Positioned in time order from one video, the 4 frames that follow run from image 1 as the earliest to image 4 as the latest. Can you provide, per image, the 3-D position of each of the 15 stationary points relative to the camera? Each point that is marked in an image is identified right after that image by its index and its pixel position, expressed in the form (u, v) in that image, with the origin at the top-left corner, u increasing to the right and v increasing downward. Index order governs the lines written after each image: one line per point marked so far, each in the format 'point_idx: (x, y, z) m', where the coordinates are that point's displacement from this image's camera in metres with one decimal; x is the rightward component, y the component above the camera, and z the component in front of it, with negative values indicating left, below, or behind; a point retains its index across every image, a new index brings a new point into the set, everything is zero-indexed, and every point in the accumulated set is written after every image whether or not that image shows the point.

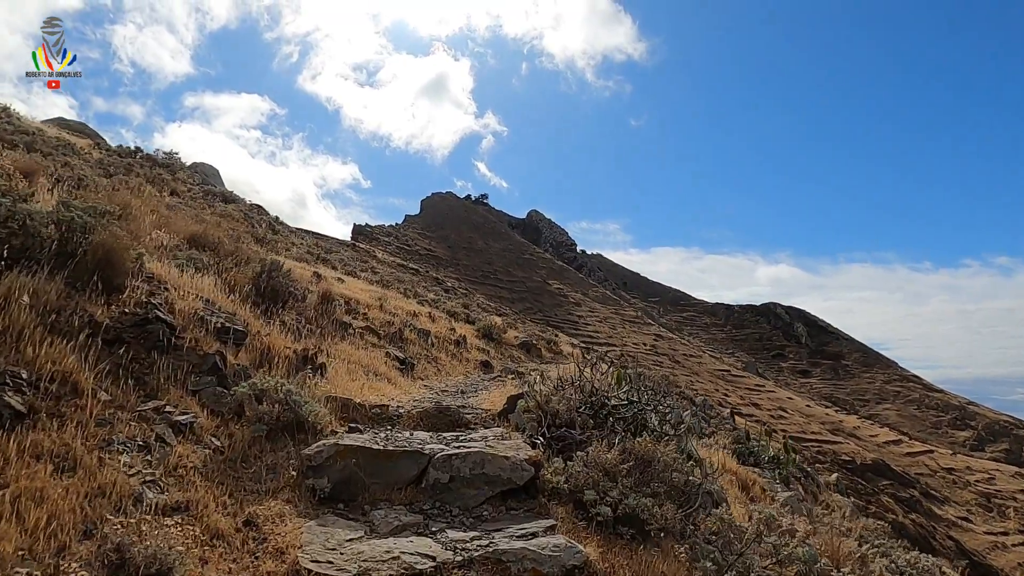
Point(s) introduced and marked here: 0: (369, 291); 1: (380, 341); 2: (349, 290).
0: (-4.9, -0.1, +19.0) m
1: (-3.0, -1.3, +13.2) m
2: (-4.9, -0.1, +17.0) m
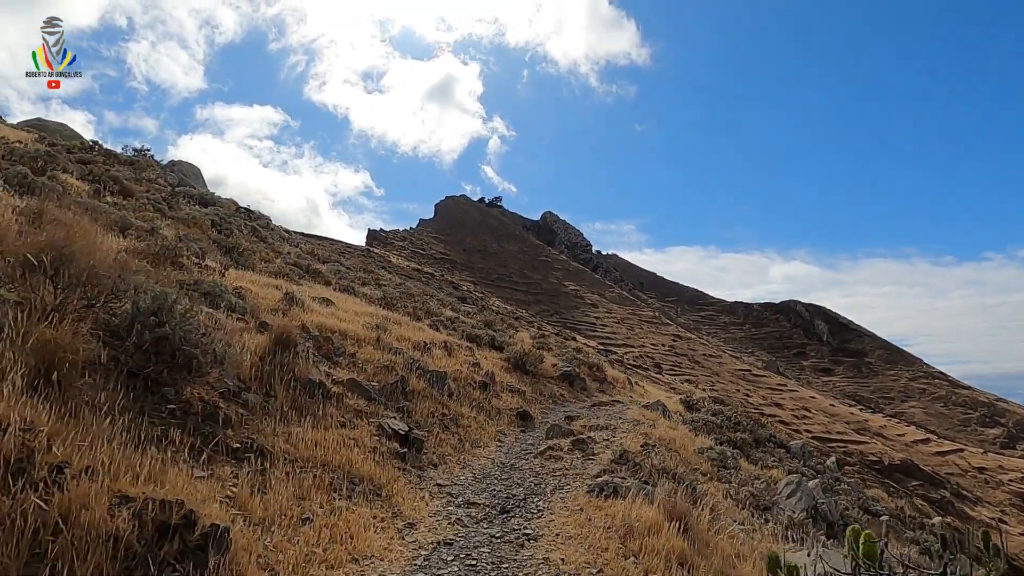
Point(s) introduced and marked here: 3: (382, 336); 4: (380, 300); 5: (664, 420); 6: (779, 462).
0: (-3.8, -0.7, +14.4) m
1: (-2.1, -1.8, +8.6) m
2: (-3.9, -0.7, +12.5) m
3: (-2.9, -1.1, +12.6) m
4: (-4.4, -0.4, +18.6) m
5: (+3.4, -3.0, +12.9) m
6: (+6.1, -4.0, +12.8) m
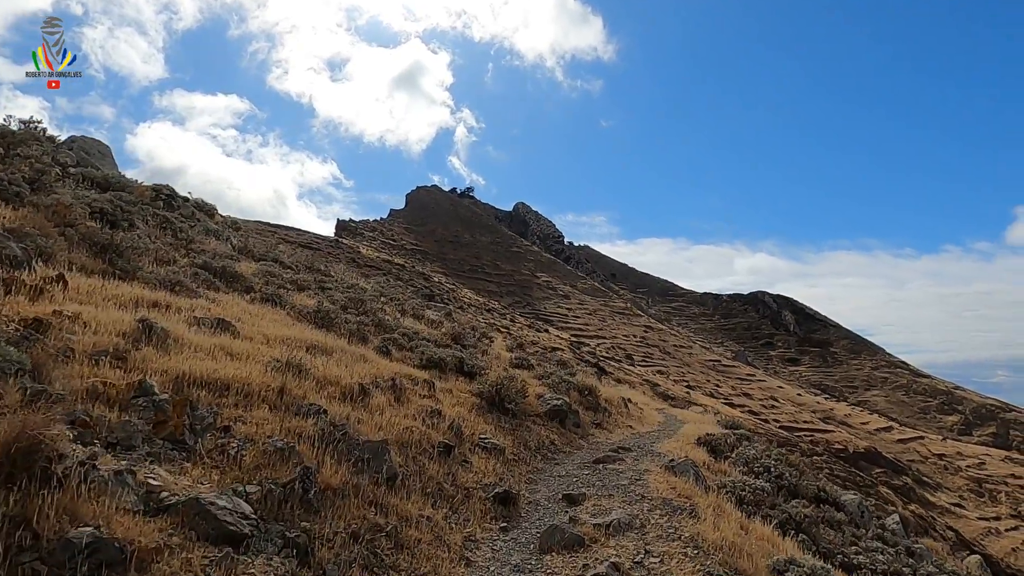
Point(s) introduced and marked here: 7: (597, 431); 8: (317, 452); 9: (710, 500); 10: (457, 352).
0: (-4.3, -1.0, +10.3) m
1: (-2.3, -2.2, +4.6) m
2: (-4.3, -1.0, +8.3) m
3: (-3.3, -1.4, +8.5) m
4: (-5.1, -0.6, +14.4) m
5: (+3.0, -3.3, +9.2) m
6: (+5.7, -4.3, +9.2) m
7: (+2.2, -3.6, +14.5) m
8: (-2.4, -2.0, +6.9) m
9: (+3.1, -3.4, +8.9) m
10: (-1.5, -1.9, +15.9) m
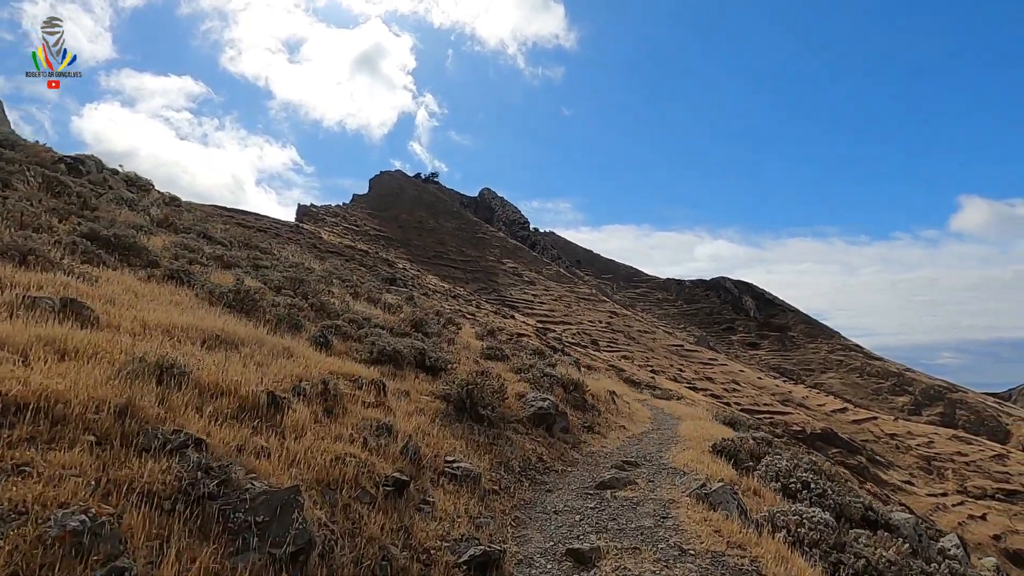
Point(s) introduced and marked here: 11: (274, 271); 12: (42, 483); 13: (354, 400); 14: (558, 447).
0: (-4.6, -0.6, +7.2) m
1: (-2.3, -1.9, +1.7) m
2: (-4.5, -0.7, +5.3) m
3: (-3.5, -1.0, +5.5) m
4: (-5.6, -0.1, +11.3) m
5: (+2.8, -2.9, +6.6) m
6: (+5.4, -3.9, +6.8) m
7: (+1.7, -3.1, +11.9) m
8: (-2.5, -1.6, +3.9) m
9: (+2.9, -2.9, +6.3) m
10: (-2.1, -1.3, +13.0) m
11: (-7.0, +0.5, +16.8) m
12: (-3.2, -1.3, +3.9) m
13: (-2.2, -1.6, +8.0) m
14: (+0.9, -2.9, +10.3) m
